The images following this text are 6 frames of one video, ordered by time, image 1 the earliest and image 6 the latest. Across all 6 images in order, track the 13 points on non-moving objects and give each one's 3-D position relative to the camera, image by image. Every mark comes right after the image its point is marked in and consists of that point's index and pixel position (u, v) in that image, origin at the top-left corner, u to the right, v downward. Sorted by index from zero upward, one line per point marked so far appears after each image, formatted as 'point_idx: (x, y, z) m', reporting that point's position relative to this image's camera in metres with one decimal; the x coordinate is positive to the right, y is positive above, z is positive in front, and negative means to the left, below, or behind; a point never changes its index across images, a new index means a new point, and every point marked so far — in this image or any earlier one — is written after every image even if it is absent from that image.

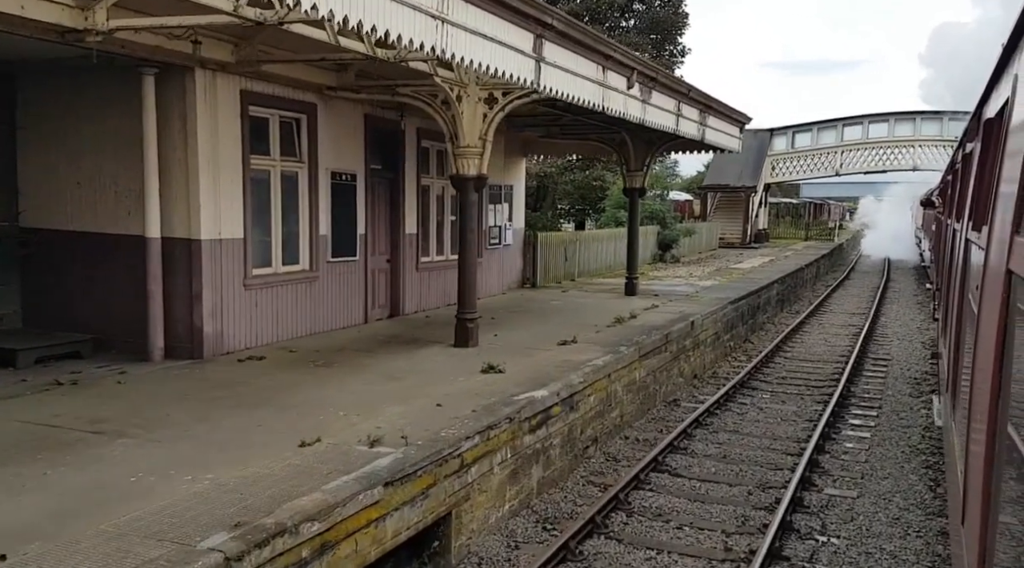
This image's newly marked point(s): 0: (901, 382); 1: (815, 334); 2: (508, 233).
0: (+5.6, -1.4, +13.7) m
1: (+6.0, -1.0, +18.8) m
2: (0.0, +0.9, +16.0) m
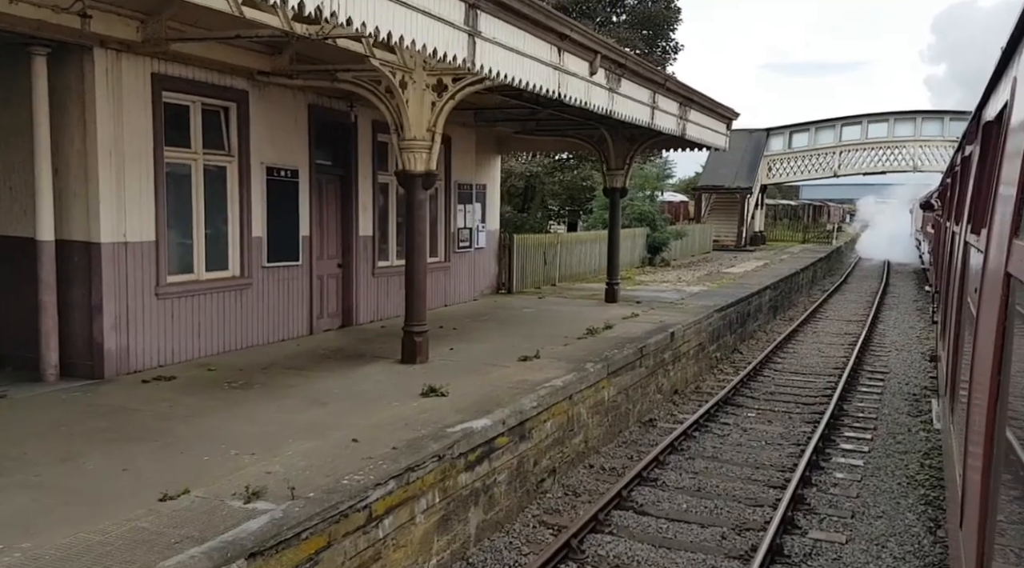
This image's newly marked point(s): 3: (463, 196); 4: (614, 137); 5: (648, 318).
0: (+5.2, -1.5, +12.6) m
1: (+5.6, -1.1, +17.8) m
2: (-0.5, +0.8, +14.9) m
3: (-0.7, +1.3, +14.2) m
4: (+1.6, +2.3, +14.7) m
5: (+1.9, -0.5, +13.1) m
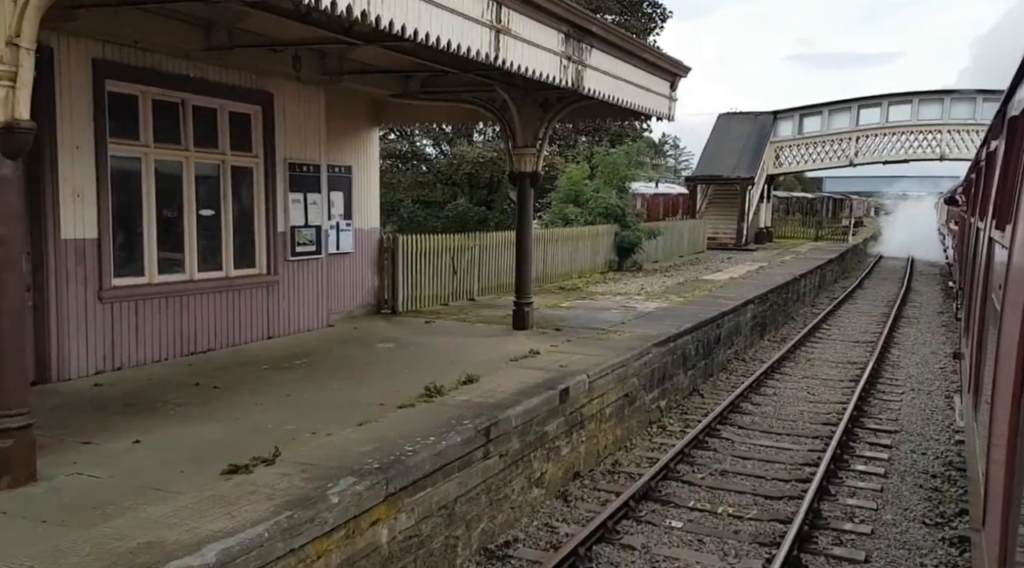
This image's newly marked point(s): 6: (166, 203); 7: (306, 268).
0: (+3.6, -1.8, +8.5) m
1: (+4.1, -1.3, +13.6) m
2: (-2.0, +0.6, +10.9) m
3: (-2.2, +1.1, +10.2) m
4: (+0.1, +2.0, +10.6) m
5: (+0.3, -0.7, +9.1) m
6: (-3.1, +0.7, +8.4) m
7: (-2.2, +0.2, +10.2) m
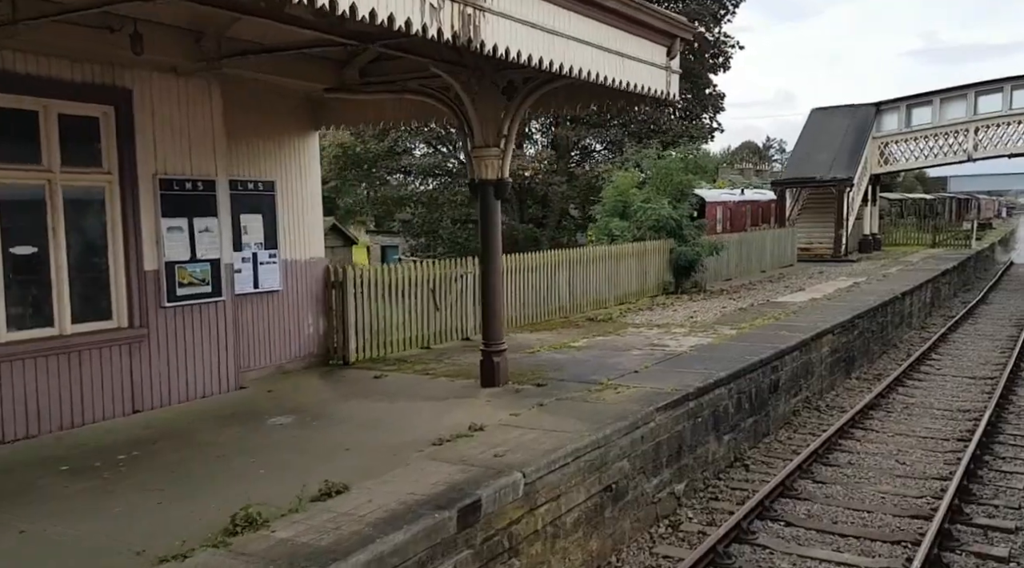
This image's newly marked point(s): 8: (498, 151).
0: (+3.0, -2.1, +5.4) m
1: (+4.1, -1.7, +10.5) m
2: (-2.3, +0.1, +8.5) m
3: (-2.6, +0.7, +7.8) m
4: (-0.3, +1.7, +8.0) m
5: (-0.2, -1.1, +6.4) m
6: (-3.7, +0.3, +6.2) m
7: (-2.6, -0.3, +7.9) m
8: (-0.1, +1.1, +8.1) m
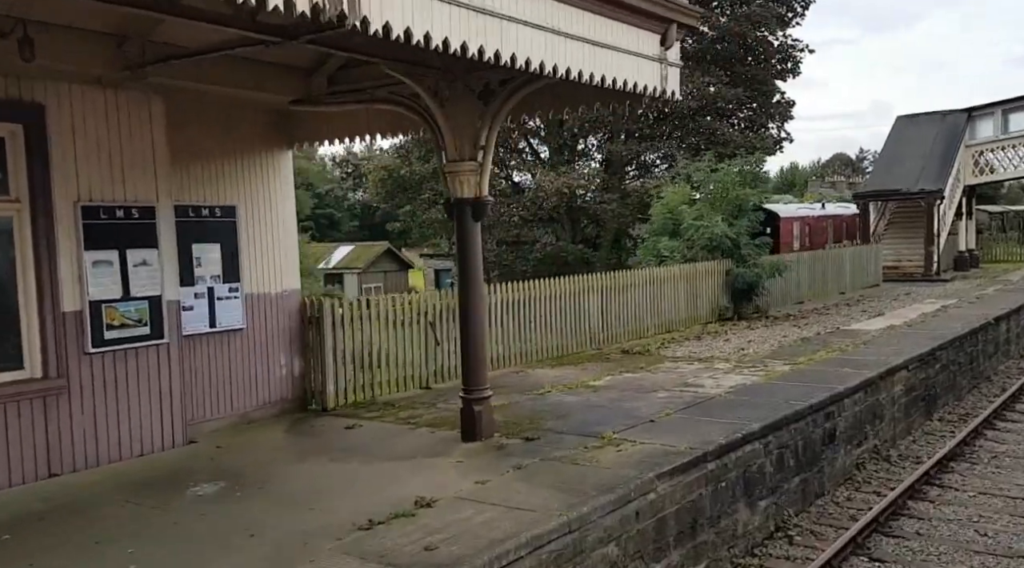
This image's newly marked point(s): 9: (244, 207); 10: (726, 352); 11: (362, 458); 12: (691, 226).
0: (+2.6, -2.3, +3.9) m
1: (+4.2, -1.9, +8.8) m
2: (-2.4, -0.2, +7.5) m
3: (-2.7, +0.4, +6.8) m
4: (-0.5, +1.4, +6.8) m
5: (-0.4, -1.3, +5.2) m
6: (-4.0, 0.0, +5.3) m
7: (-2.7, -0.6, +6.9) m
8: (-0.3, +0.9, +6.9) m
9: (-2.2, +0.6, +7.8) m
10: (+2.6, -0.9, +11.6) m
11: (-1.0, -1.3, +6.8) m
12: (+2.9, +0.9, +15.2) m
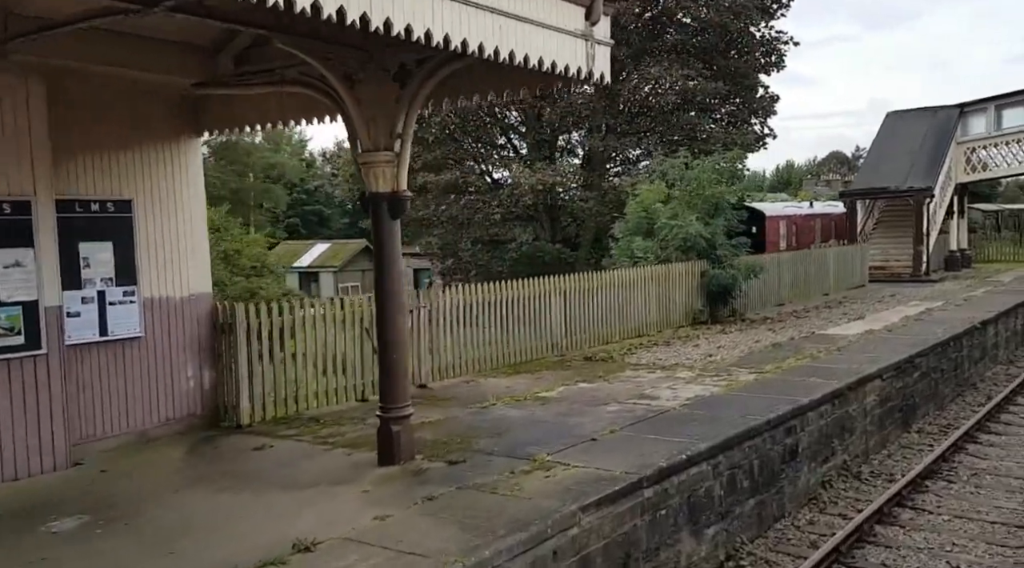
0: (+2.1, -2.3, +3.2) m
1: (+3.7, -2.0, +8.1) m
2: (-2.9, -0.2, +6.8) m
3: (-3.3, +0.3, +6.1) m
4: (-1.0, +1.3, +6.1) m
5: (-1.0, -1.4, +4.5) m
6: (-4.5, 0.0, +4.6) m
7: (-3.3, -0.6, +6.1) m
8: (-0.8, +0.8, +6.1) m
9: (-2.8, +0.6, +7.1) m
10: (+2.1, -0.9, +10.9) m
11: (-1.6, -1.3, +6.0) m
12: (+2.4, +0.9, +14.5) m
